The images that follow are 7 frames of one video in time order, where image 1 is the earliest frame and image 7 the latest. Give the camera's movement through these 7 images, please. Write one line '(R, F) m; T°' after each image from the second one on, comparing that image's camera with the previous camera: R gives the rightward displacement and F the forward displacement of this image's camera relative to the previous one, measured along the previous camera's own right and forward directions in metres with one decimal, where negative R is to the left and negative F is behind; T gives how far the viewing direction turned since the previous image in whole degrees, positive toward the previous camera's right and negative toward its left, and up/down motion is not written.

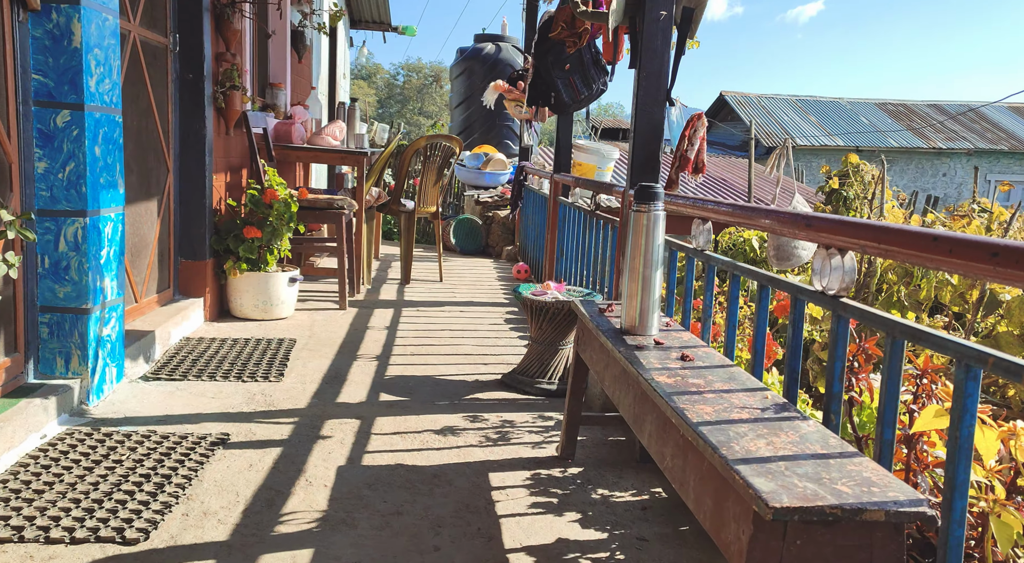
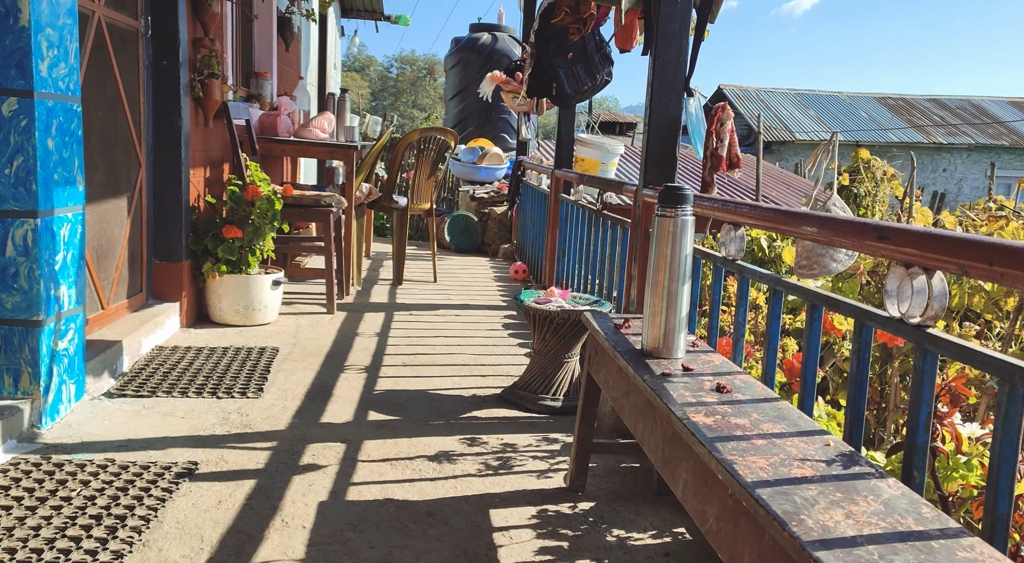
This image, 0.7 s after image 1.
(0.0, +0.3) m; 0°
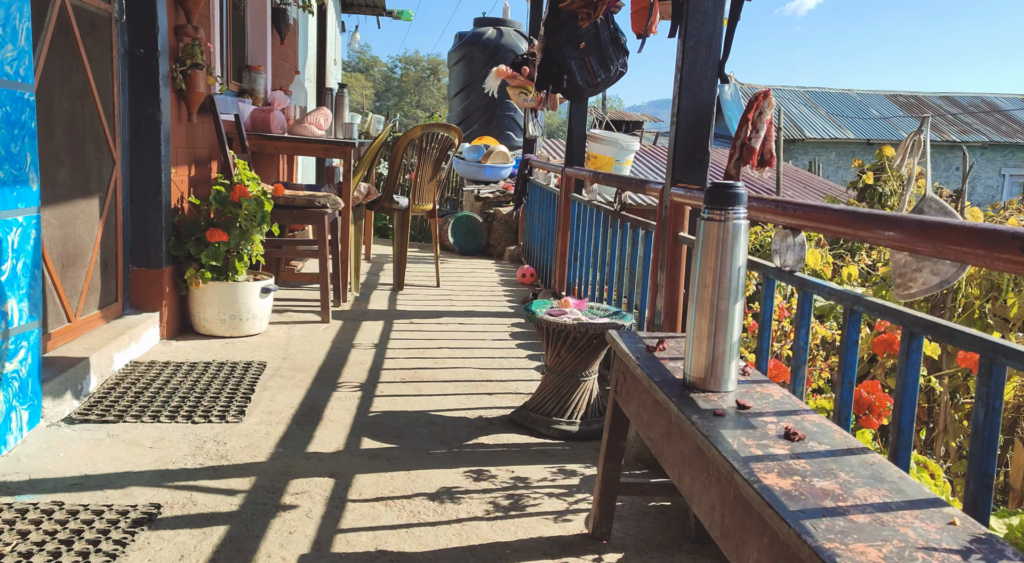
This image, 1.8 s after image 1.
(0.0, +0.4) m; 0°
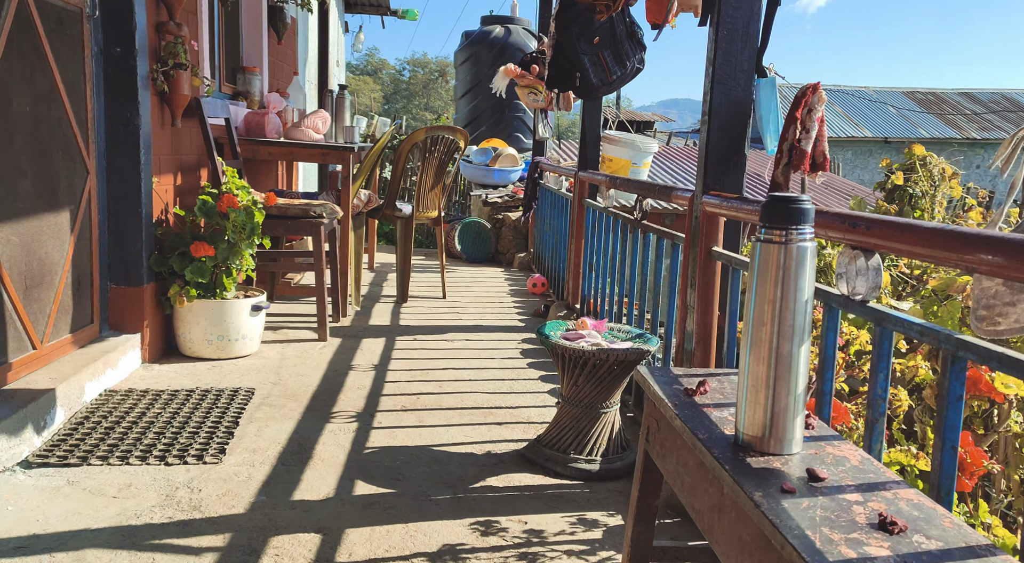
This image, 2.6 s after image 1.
(0.0, +0.3) m; -1°
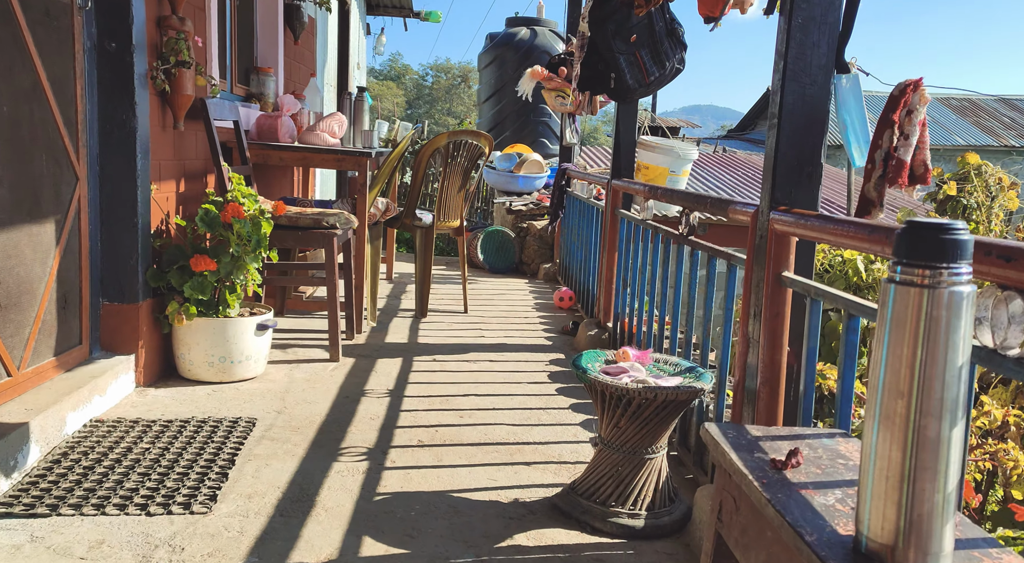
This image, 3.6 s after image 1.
(0.0, +0.3) m; -1°
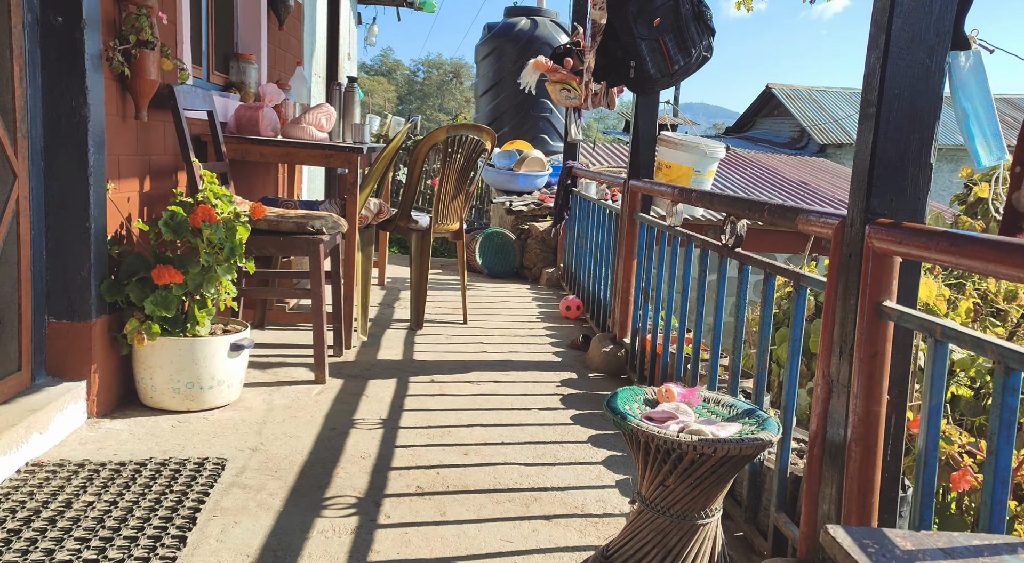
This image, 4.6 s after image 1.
(-0.1, +0.5) m; +1°
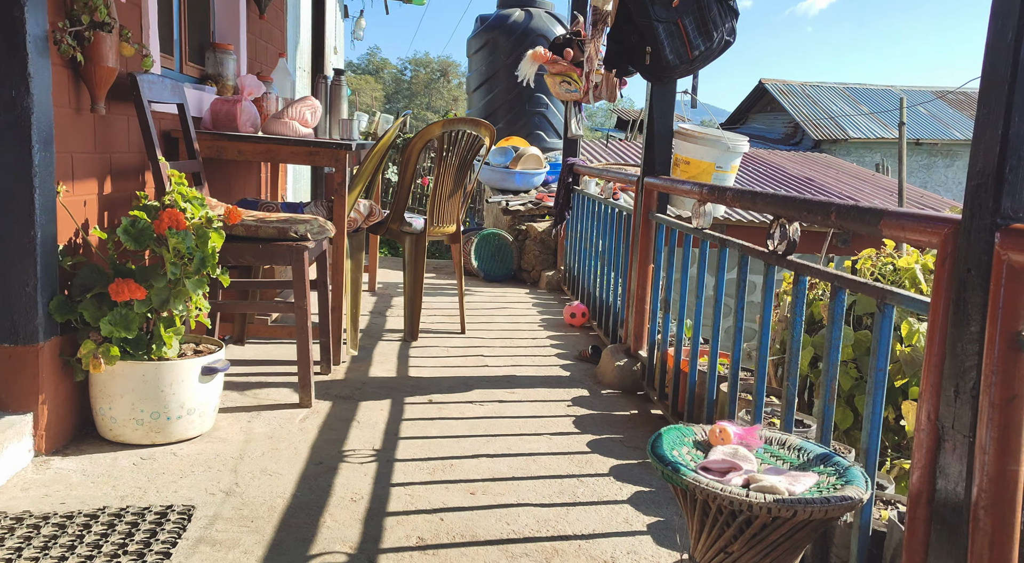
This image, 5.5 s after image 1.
(-0.1, +0.4) m; +1°
